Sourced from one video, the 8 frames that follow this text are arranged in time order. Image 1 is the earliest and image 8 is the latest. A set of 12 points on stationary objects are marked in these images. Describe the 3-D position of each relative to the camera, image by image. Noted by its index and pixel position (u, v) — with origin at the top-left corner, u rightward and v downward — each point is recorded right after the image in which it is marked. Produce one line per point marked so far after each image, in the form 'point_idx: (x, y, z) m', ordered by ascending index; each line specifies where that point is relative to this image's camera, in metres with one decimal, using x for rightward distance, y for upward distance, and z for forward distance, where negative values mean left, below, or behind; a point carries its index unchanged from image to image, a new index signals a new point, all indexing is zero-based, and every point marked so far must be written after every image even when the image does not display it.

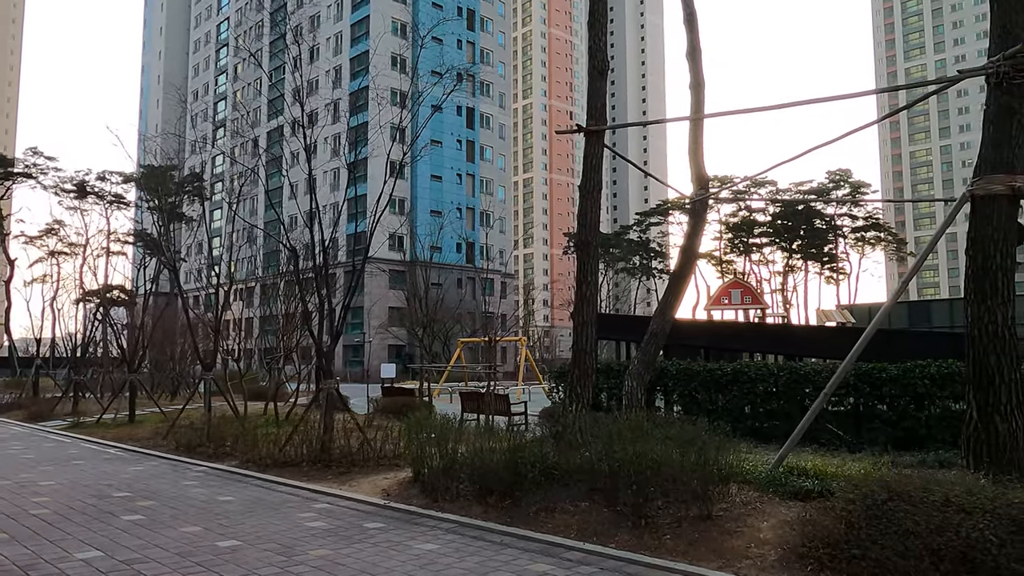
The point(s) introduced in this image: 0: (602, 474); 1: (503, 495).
0: (+0.5, -1.0, +4.0) m
1: (-0.1, -1.2, +4.4) m
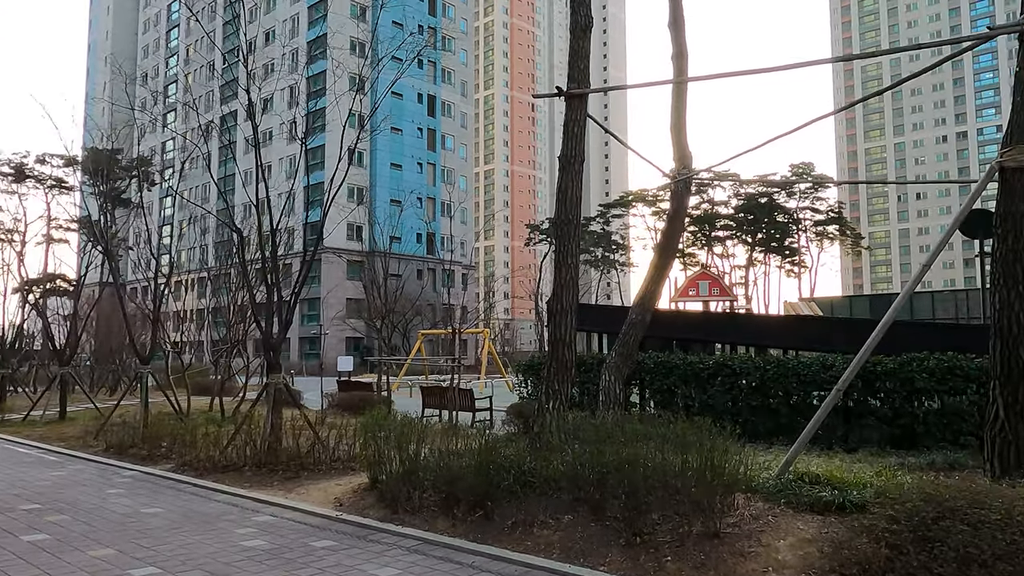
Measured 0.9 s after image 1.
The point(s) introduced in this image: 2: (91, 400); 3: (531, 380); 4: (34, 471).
0: (+0.4, -0.9, +3.5) m
1: (-0.2, -1.1, +3.9) m
2: (-6.3, -1.7, +11.5) m
3: (+0.2, -1.0, +8.1) m
4: (-3.7, -1.4, +6.0) m
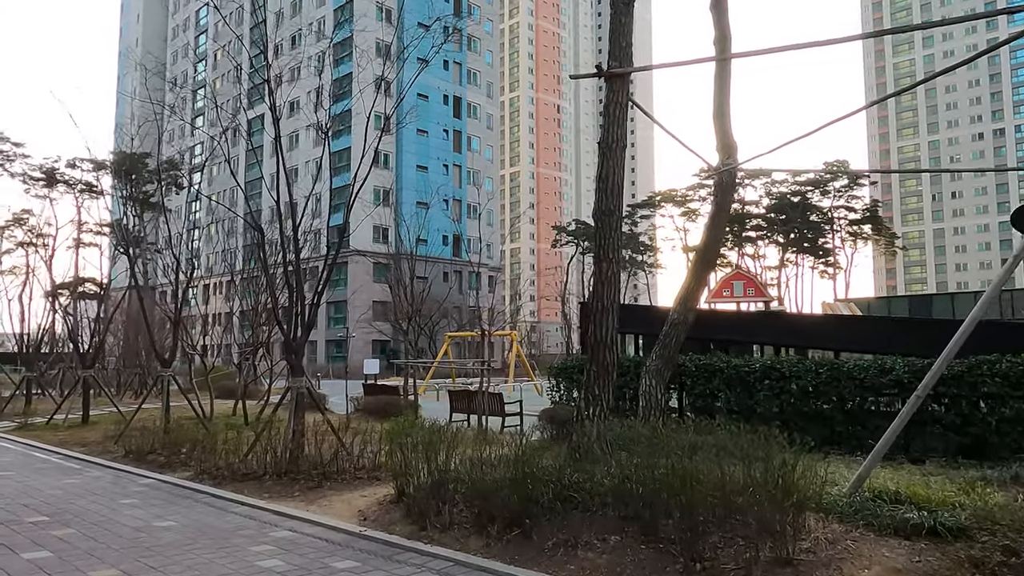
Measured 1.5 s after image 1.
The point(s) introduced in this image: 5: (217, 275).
0: (+0.5, -0.9, +3.1) m
1: (0.0, -1.1, +3.5) m
2: (-5.9, -1.7, +11.3) m
3: (+0.6, -1.0, +7.7) m
4: (-3.5, -1.4, +5.8) m
5: (-7.3, +0.3, +18.9) m
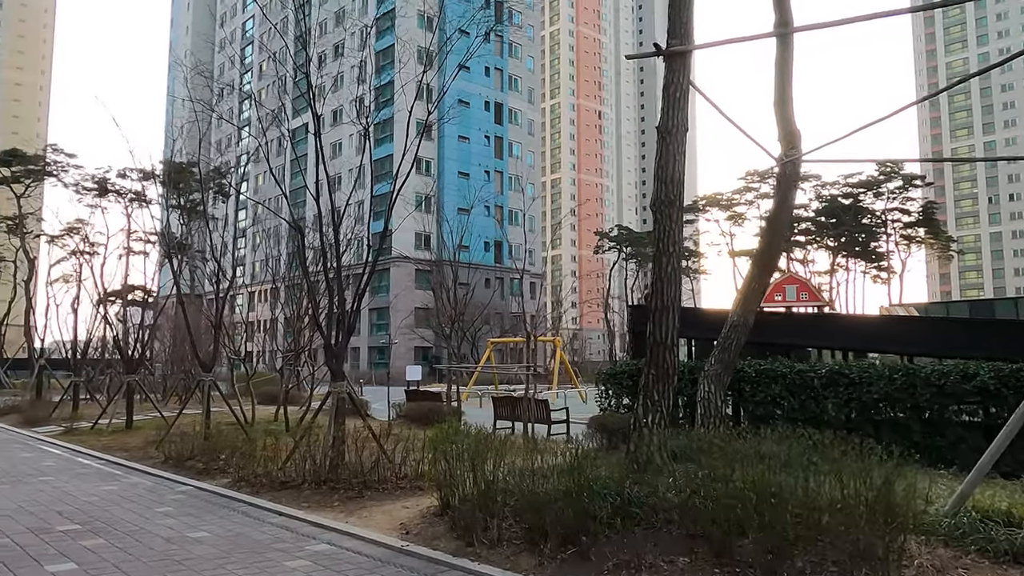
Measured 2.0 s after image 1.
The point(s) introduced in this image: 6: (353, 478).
0: (+0.7, -0.8, +2.8) m
1: (+0.2, -1.1, +3.2) m
2: (-5.2, -1.8, +11.3) m
3: (+1.0, -1.0, +7.4) m
4: (-3.1, -1.5, +5.6) m
5: (-6.2, +0.1, +18.9) m
6: (-1.0, -1.2, +4.9) m
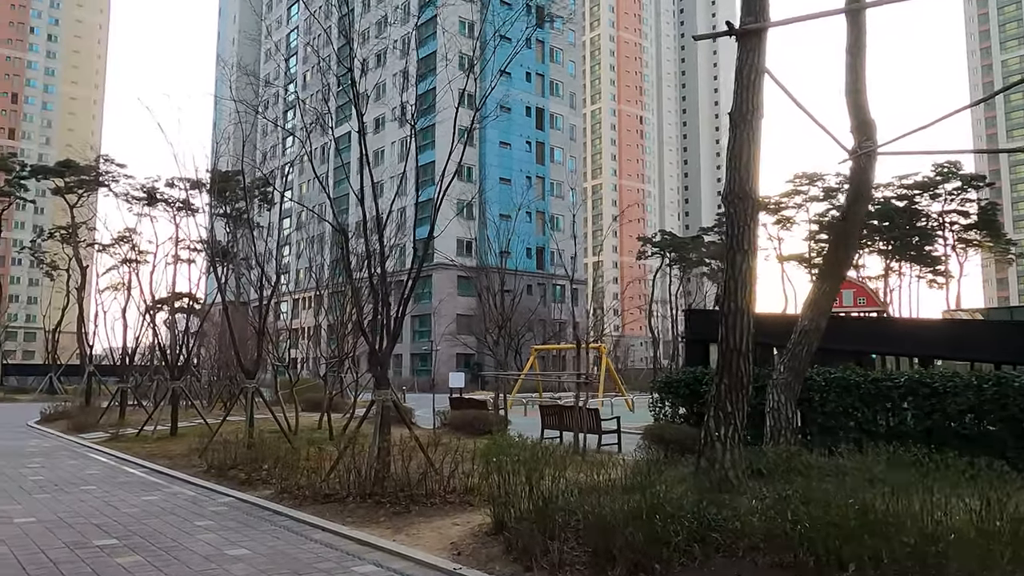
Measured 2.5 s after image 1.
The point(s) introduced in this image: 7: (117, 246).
0: (+1.0, -0.8, +2.5) m
1: (+0.4, -1.1, +2.9) m
2: (-4.6, -1.9, +11.3) m
3: (+1.5, -1.0, +7.0) m
4: (-2.8, -1.5, +5.5) m
5: (-5.1, -0.1, +18.9) m
6: (-0.7, -1.3, +4.7) m
7: (-9.4, +1.0, +18.1) m
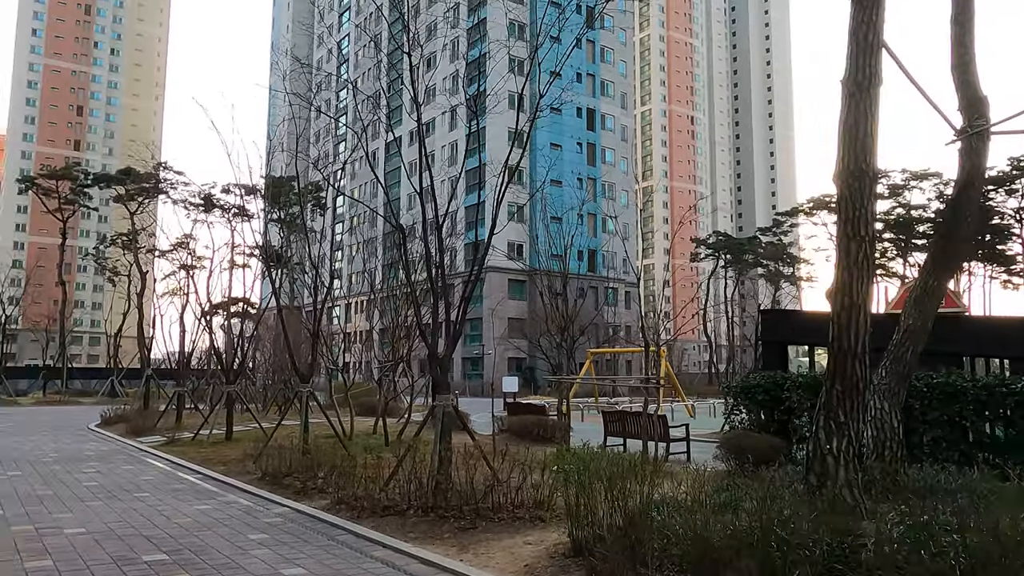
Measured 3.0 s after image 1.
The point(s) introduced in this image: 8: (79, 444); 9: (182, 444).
0: (+1.2, -0.8, +2.0) m
1: (+0.7, -1.0, +2.5) m
2: (-3.7, -1.9, +11.2) m
3: (+2.0, -1.0, +6.6) m
4: (-2.3, -1.5, +5.3) m
5: (-3.8, -0.1, +18.9) m
6: (-0.3, -1.2, +4.4) m
7: (-8.1, +0.9, +18.3) m
8: (-5.5, -2.0, +9.7) m
9: (-4.0, -1.9, +9.3) m
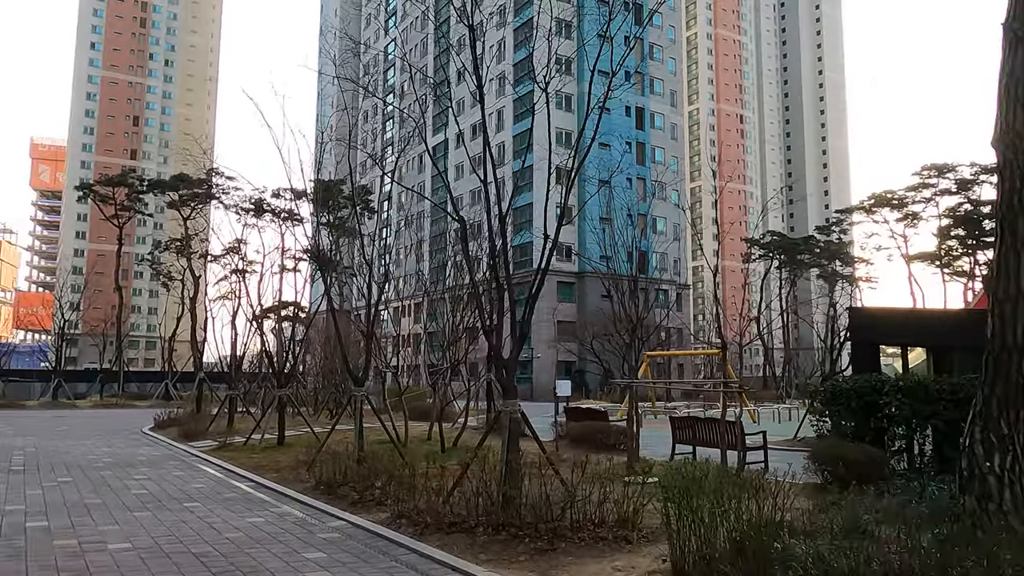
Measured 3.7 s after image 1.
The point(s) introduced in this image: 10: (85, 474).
0: (+1.5, -0.7, +1.5) m
1: (+1.0, -1.0, +2.0) m
2: (-2.9, -2.0, +10.9) m
3: (+2.6, -1.0, +6.0) m
4: (-1.8, -1.5, +5.0) m
5: (-2.6, -0.2, +18.6) m
6: (+0.1, -1.2, +3.9) m
7: (-6.9, +0.8, +18.4) m
8: (-4.7, -2.0, +9.6) m
9: (-3.3, -1.9, +9.1) m
10: (-3.8, -1.7, +6.9) m
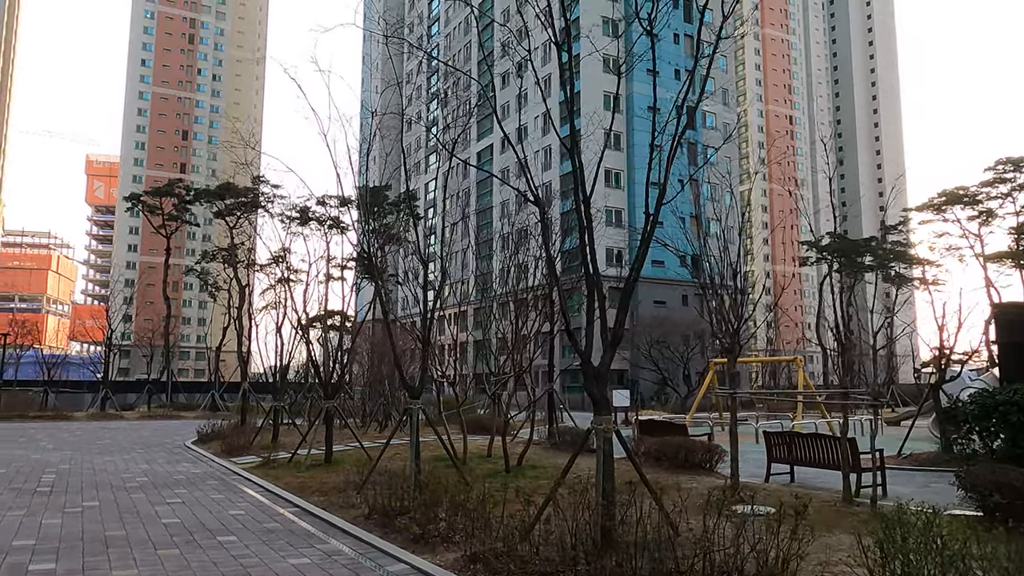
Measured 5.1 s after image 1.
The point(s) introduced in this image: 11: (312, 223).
0: (+1.8, -0.6, +0.6) m
1: (+1.4, -0.9, +1.1) m
2: (-2.1, -2.0, +10.2) m
3: (+3.1, -0.9, +5.0) m
4: (-1.3, -1.4, +4.2) m
5: (-1.3, -0.3, +17.9) m
6: (+0.6, -1.1, +3.0) m
7: (-5.6, +0.6, +17.9) m
8: (-4.0, -2.1, +8.9) m
9: (-2.6, -1.9, +8.4) m
10: (-3.2, -1.7, +6.2) m
11: (-4.1, +1.5, +15.4) m
